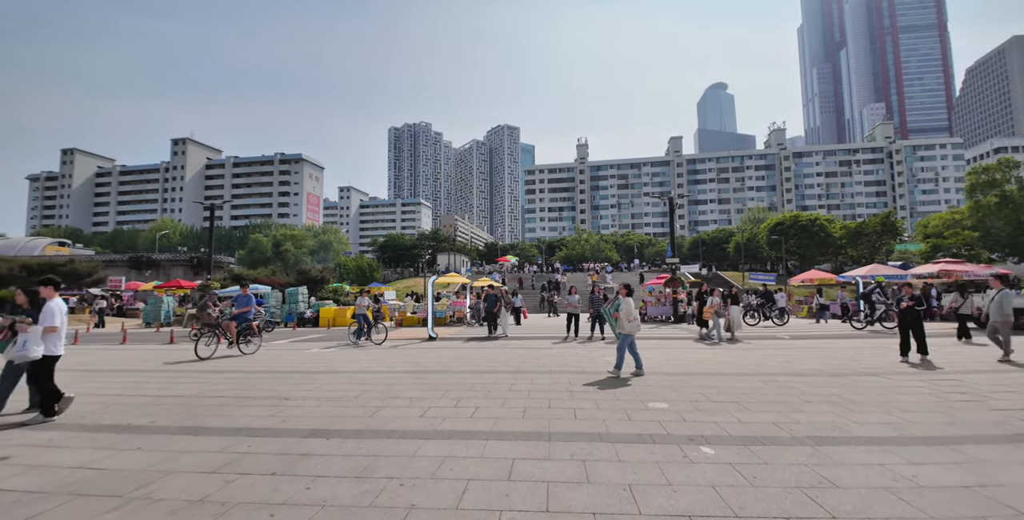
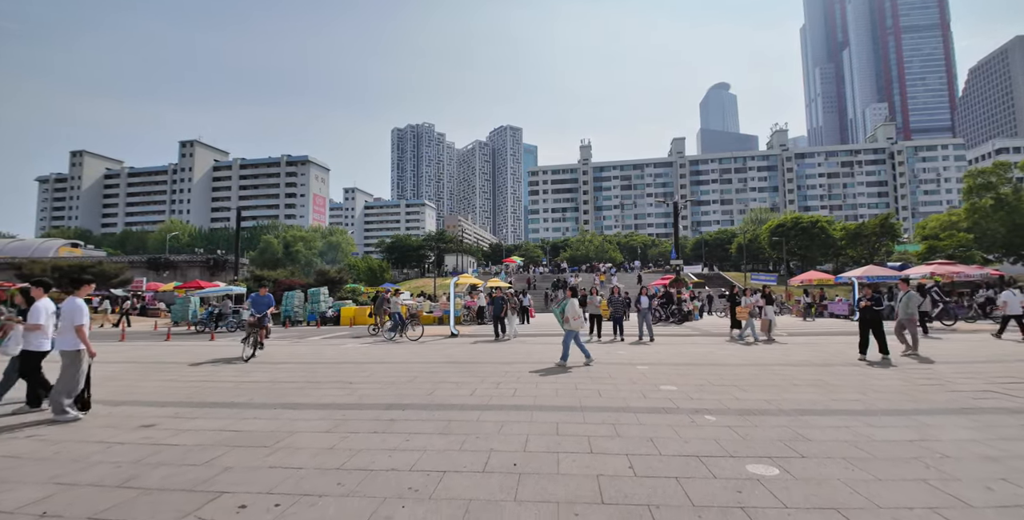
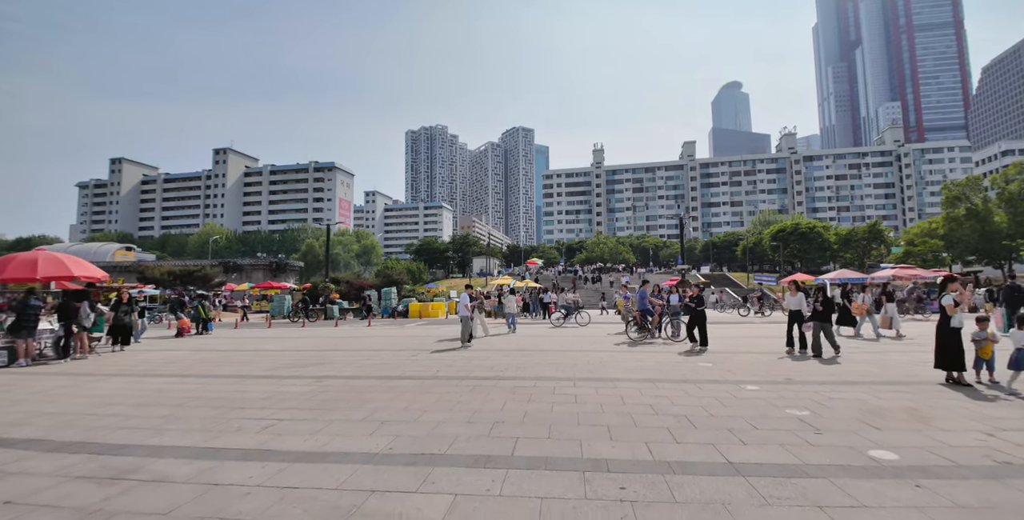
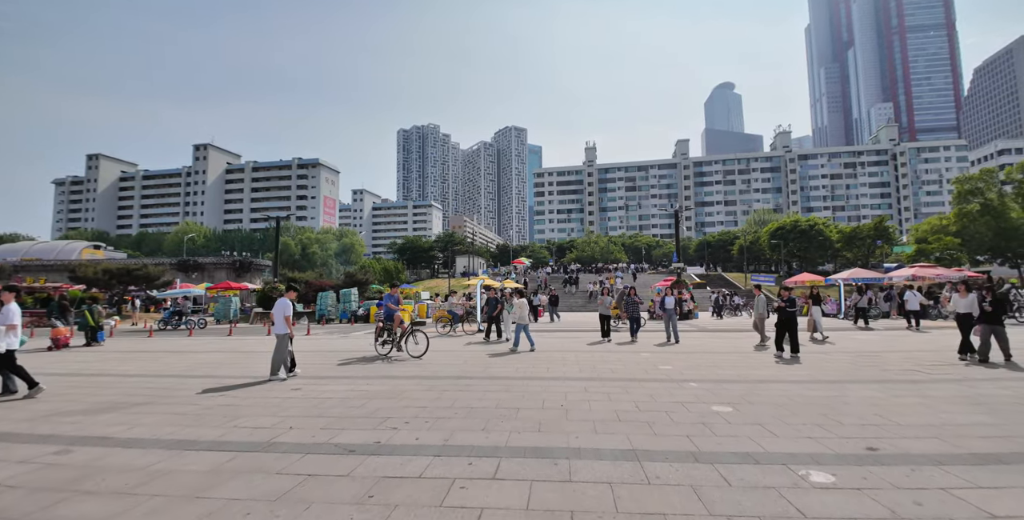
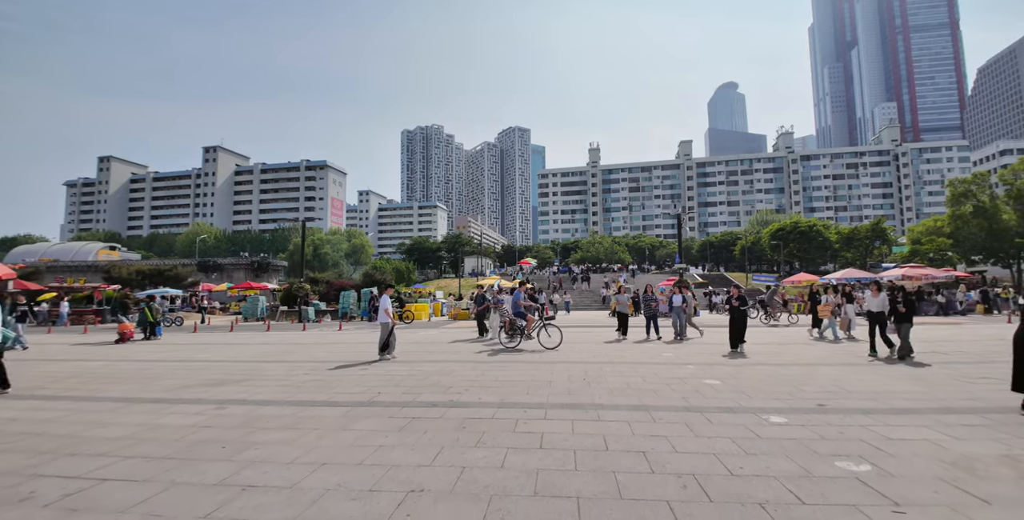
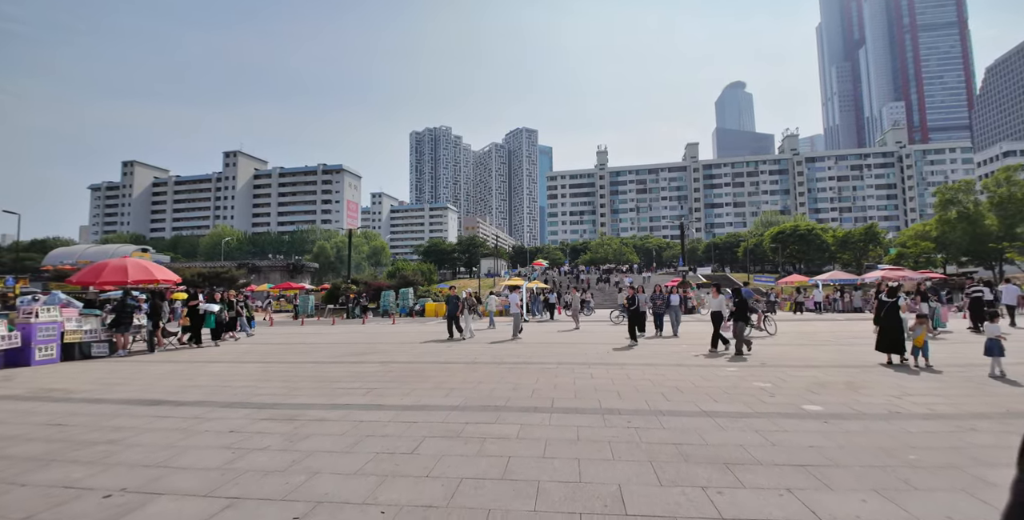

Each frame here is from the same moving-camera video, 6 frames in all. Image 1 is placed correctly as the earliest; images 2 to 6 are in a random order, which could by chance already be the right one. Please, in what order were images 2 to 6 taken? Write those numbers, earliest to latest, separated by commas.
2, 4, 5, 3, 6
